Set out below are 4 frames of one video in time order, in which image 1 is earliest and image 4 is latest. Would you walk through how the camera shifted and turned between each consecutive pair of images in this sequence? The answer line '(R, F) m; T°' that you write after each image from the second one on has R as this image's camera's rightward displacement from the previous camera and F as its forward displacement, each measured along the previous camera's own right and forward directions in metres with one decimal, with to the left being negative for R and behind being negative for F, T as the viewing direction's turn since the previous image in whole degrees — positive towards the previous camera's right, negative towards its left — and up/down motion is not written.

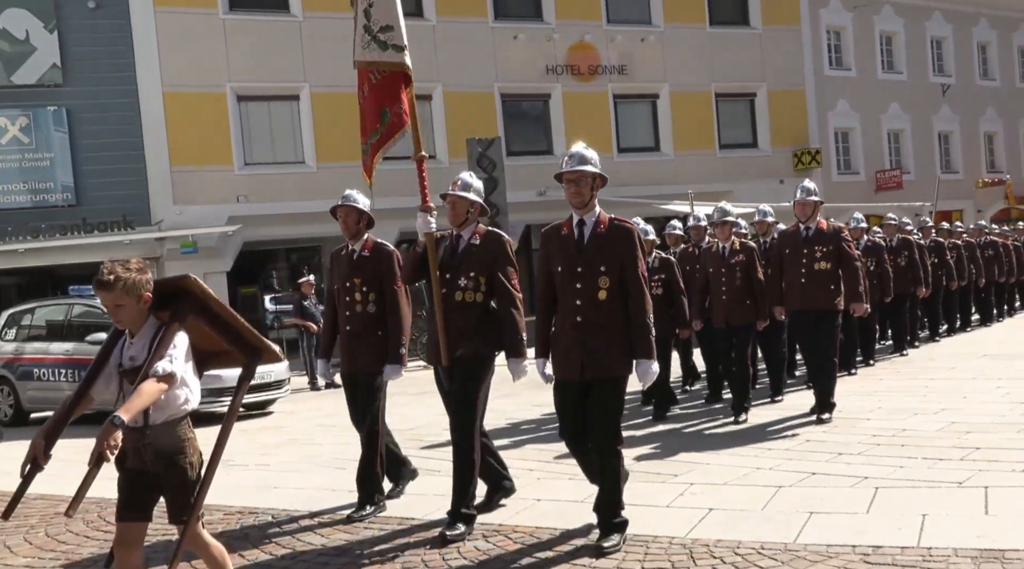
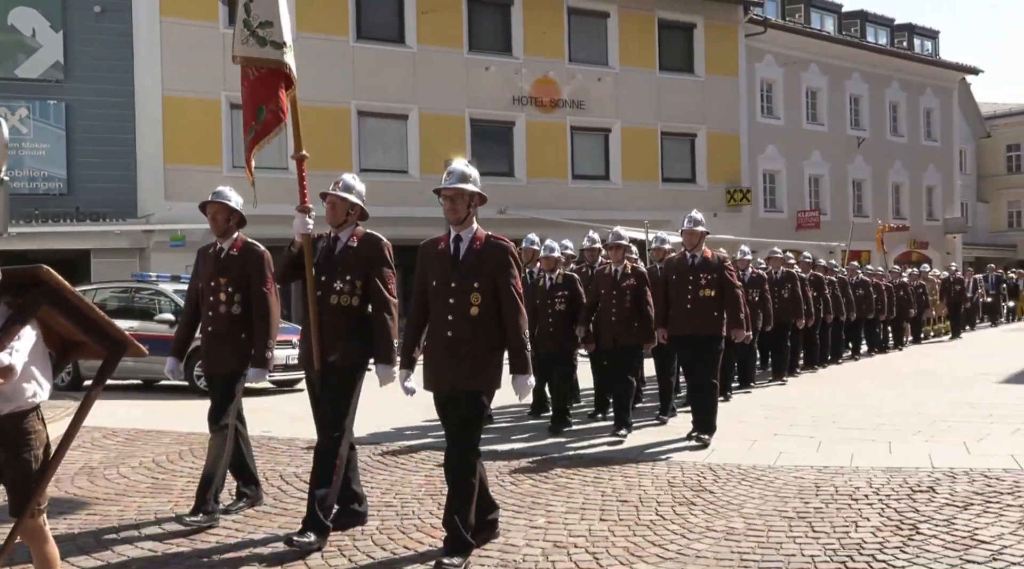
(-1.0, -2.0) m; +5°
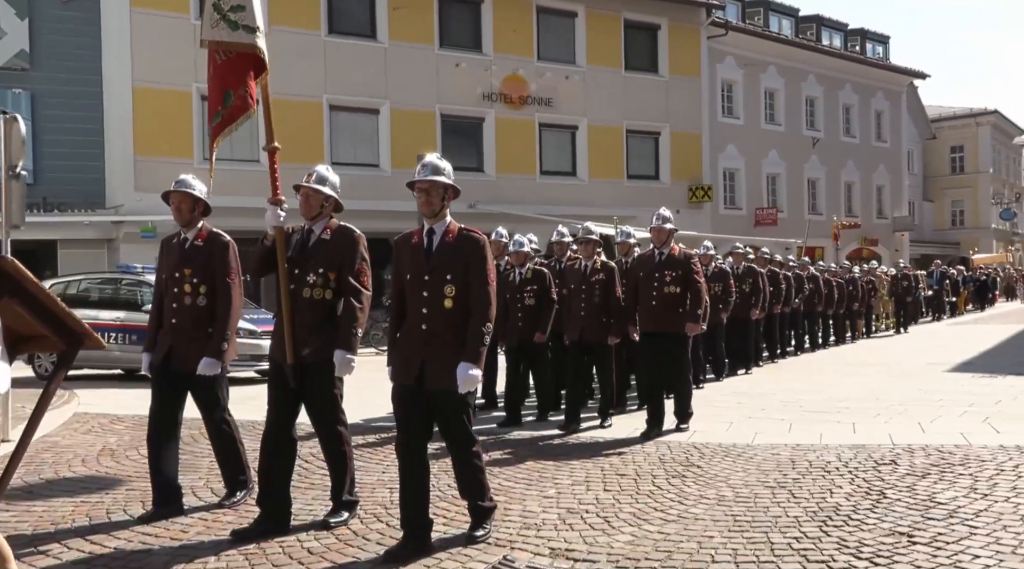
(-0.3, -0.5) m; +3°
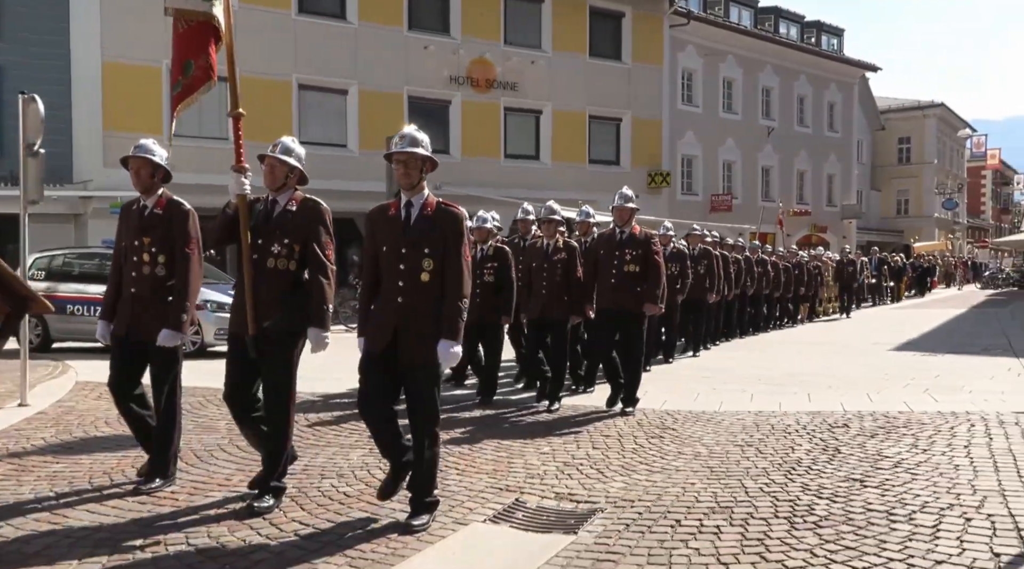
(-0.3, -0.5) m; +3°
